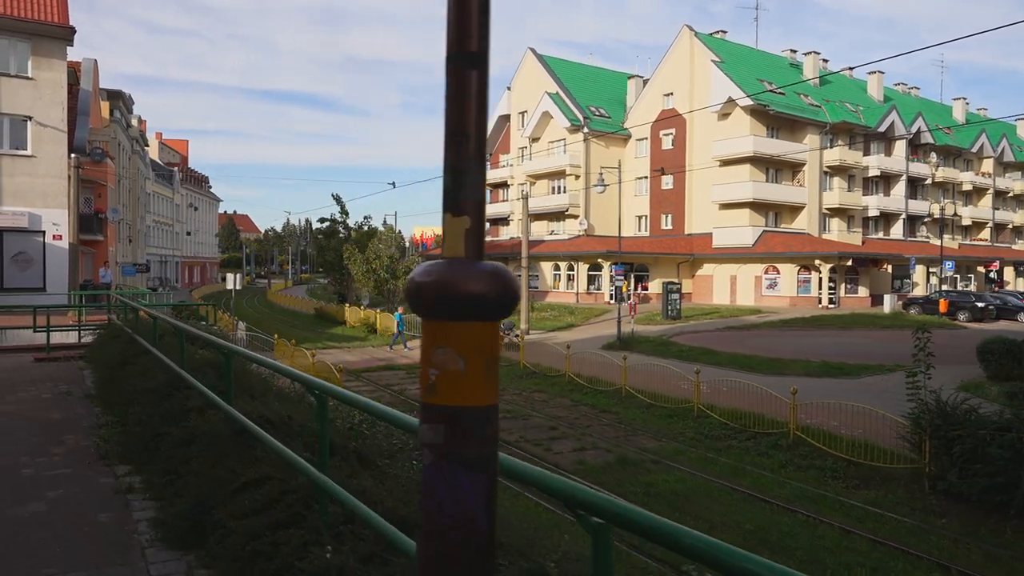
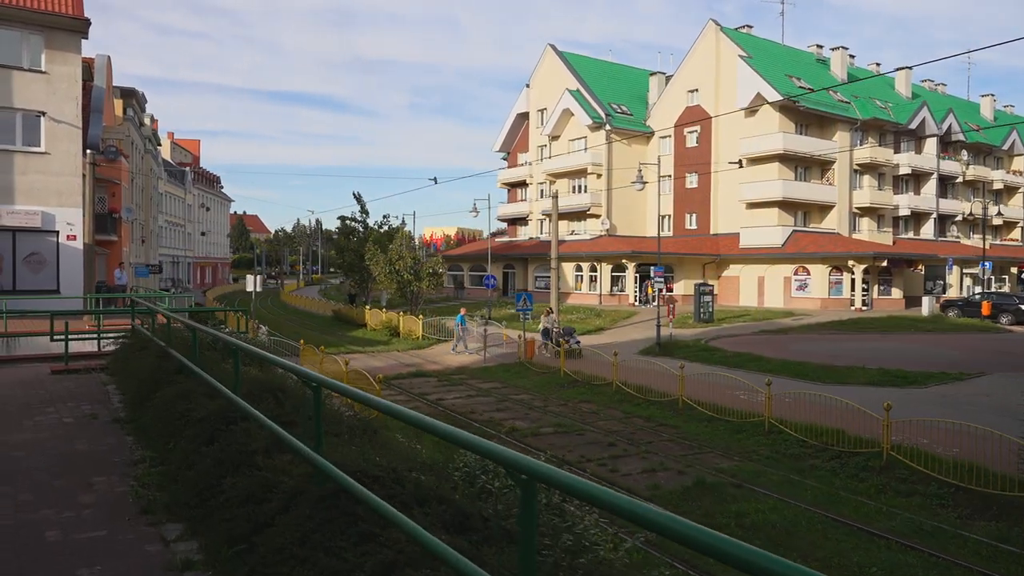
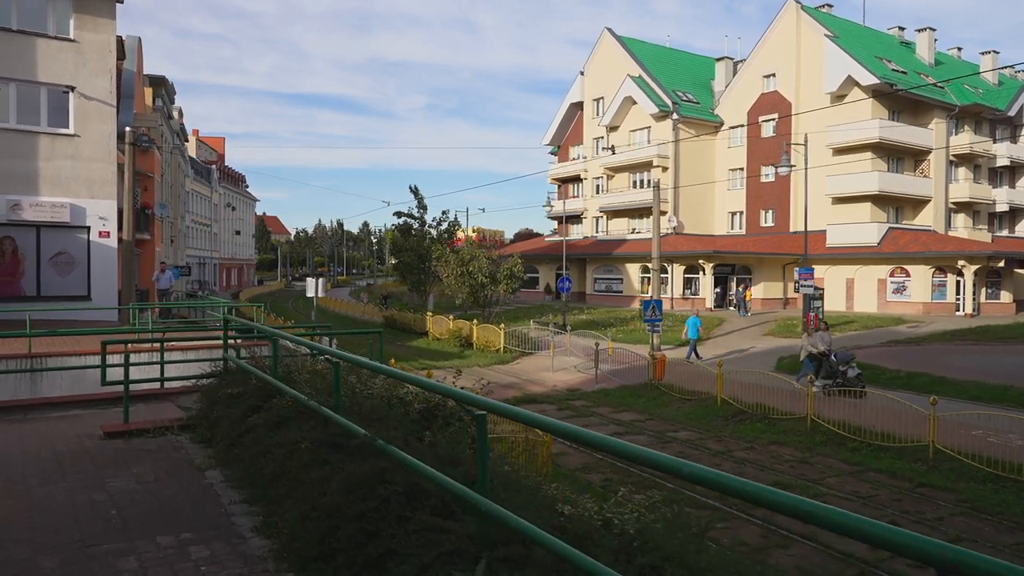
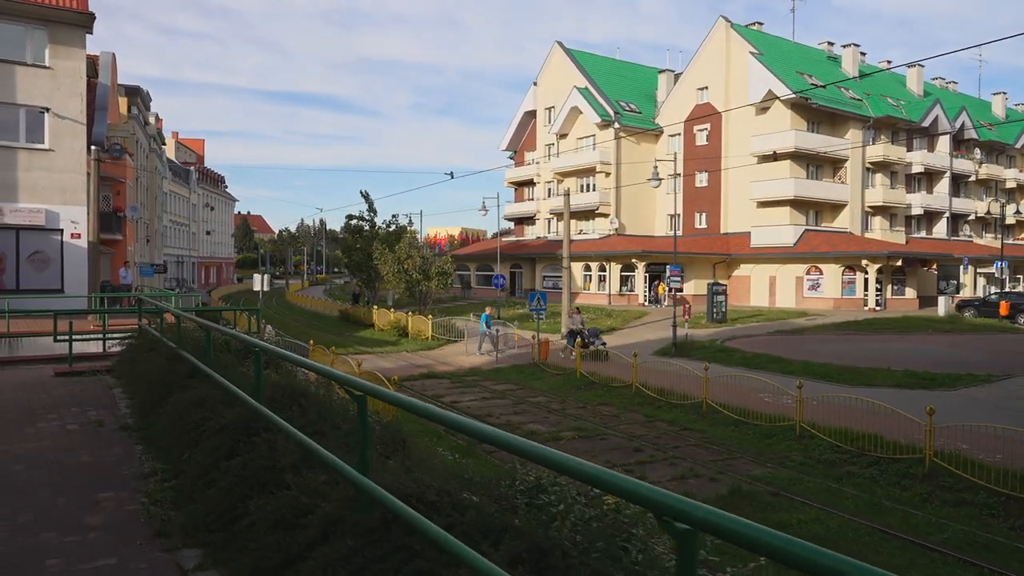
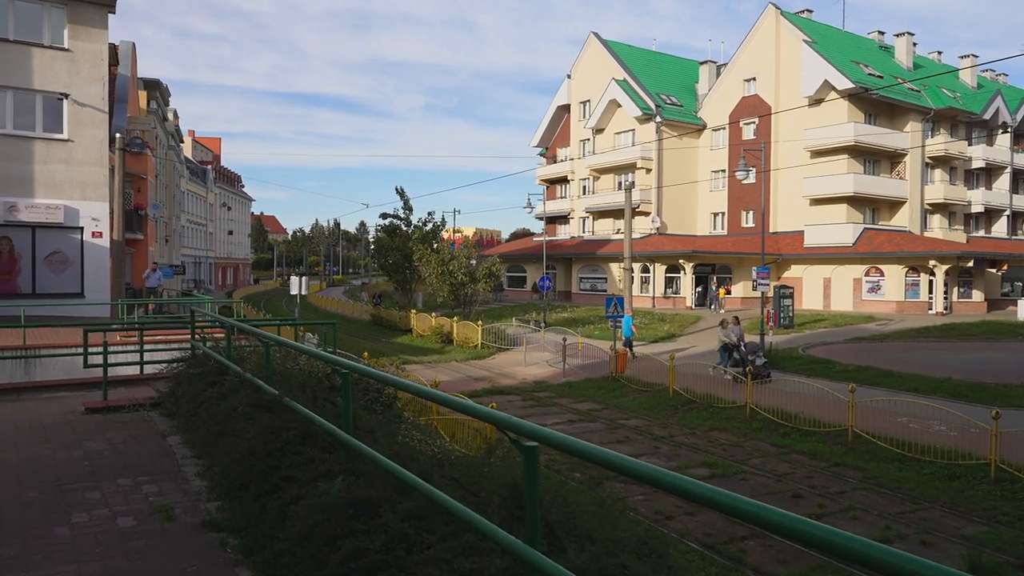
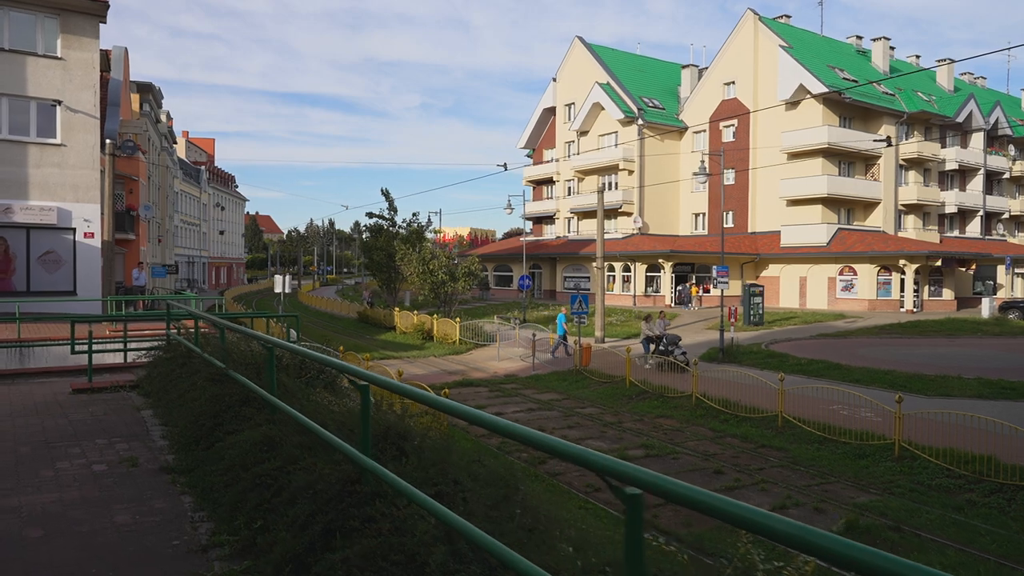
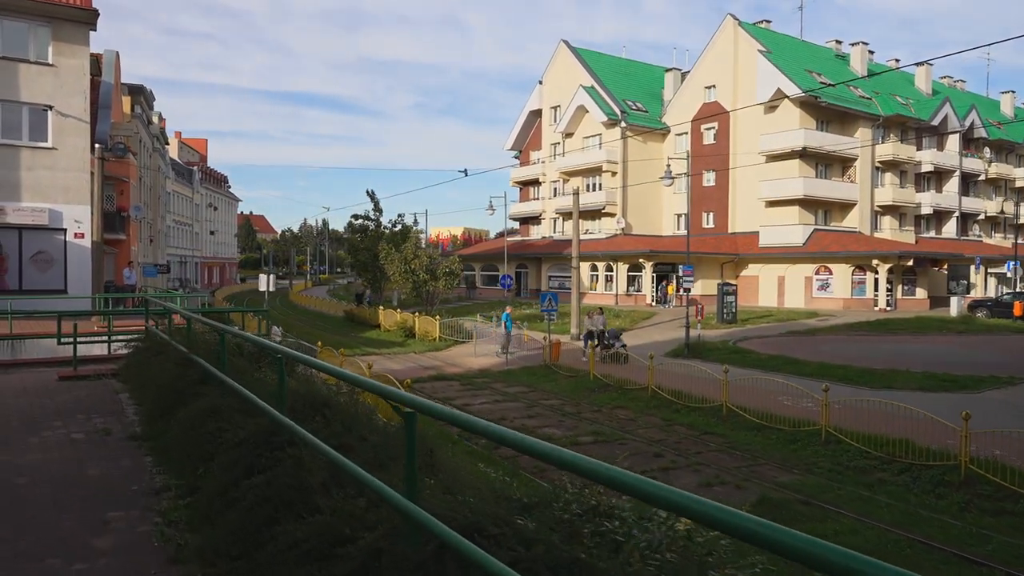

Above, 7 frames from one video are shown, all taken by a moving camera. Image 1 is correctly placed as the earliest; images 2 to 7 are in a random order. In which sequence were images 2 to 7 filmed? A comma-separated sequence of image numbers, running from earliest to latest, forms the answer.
2, 4, 7, 6, 5, 3
